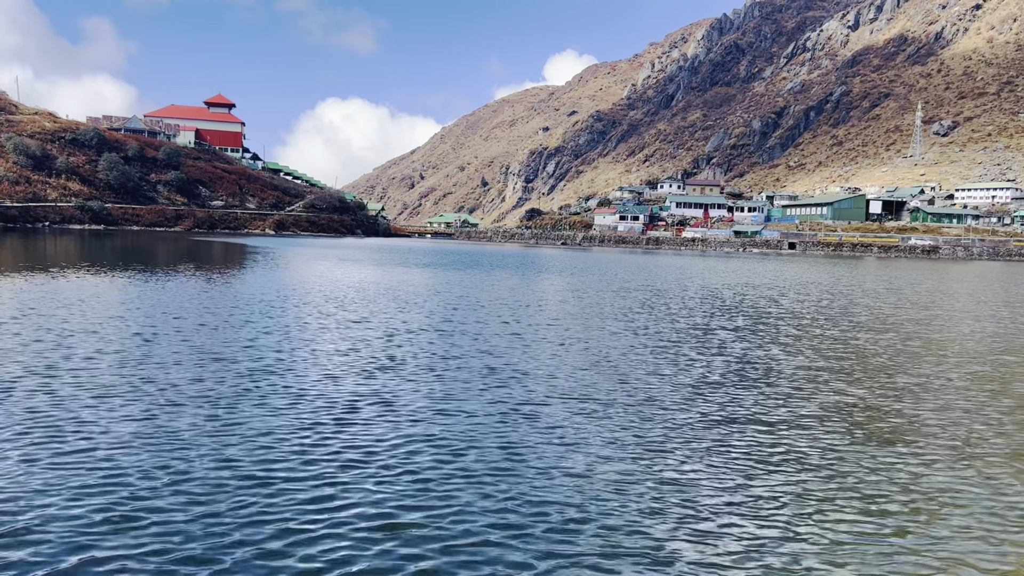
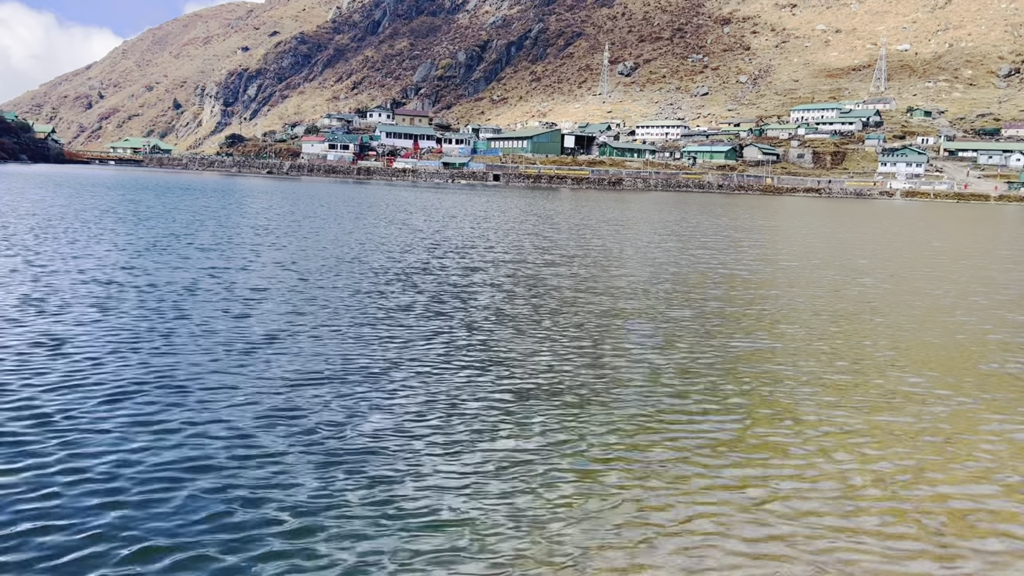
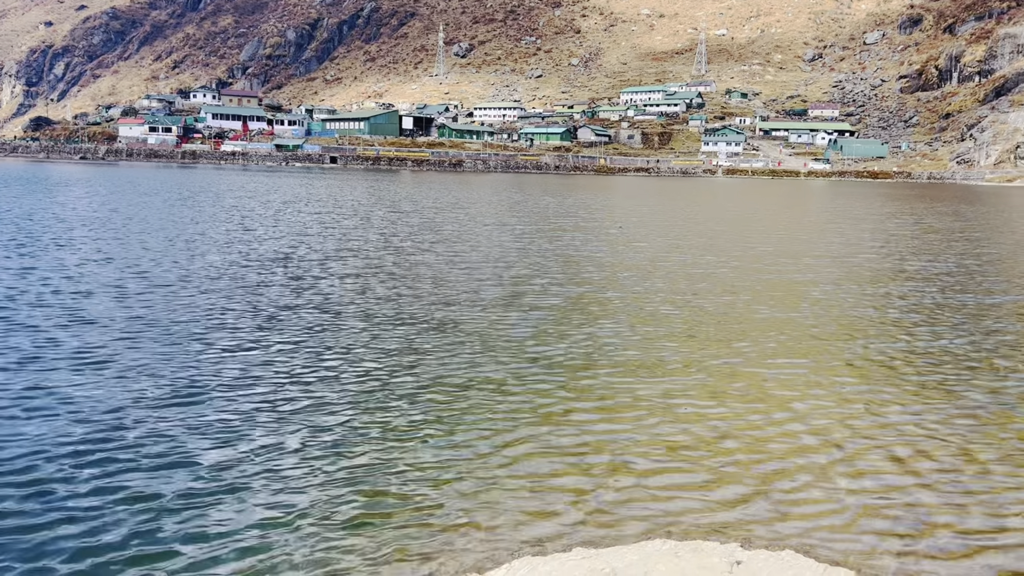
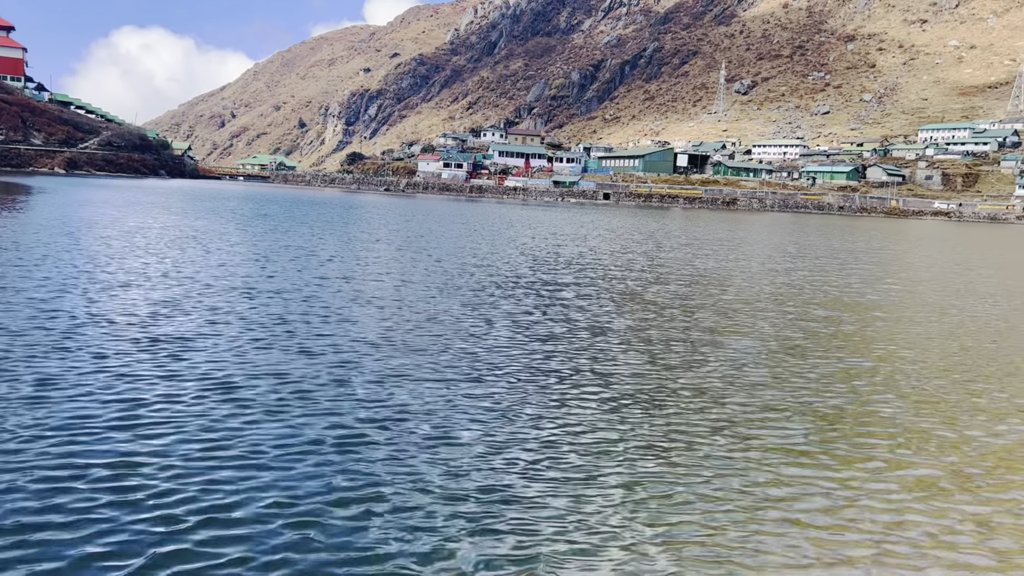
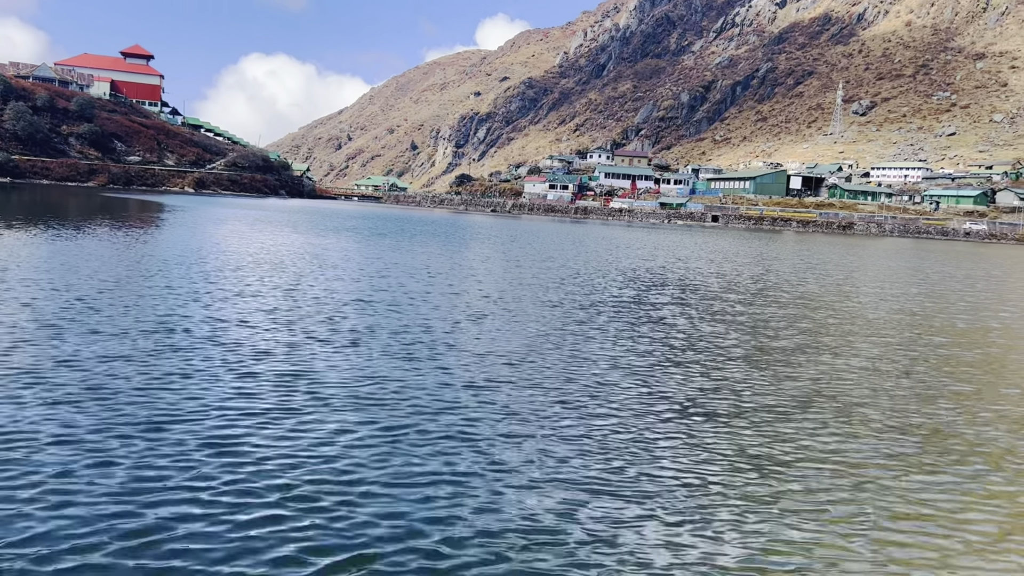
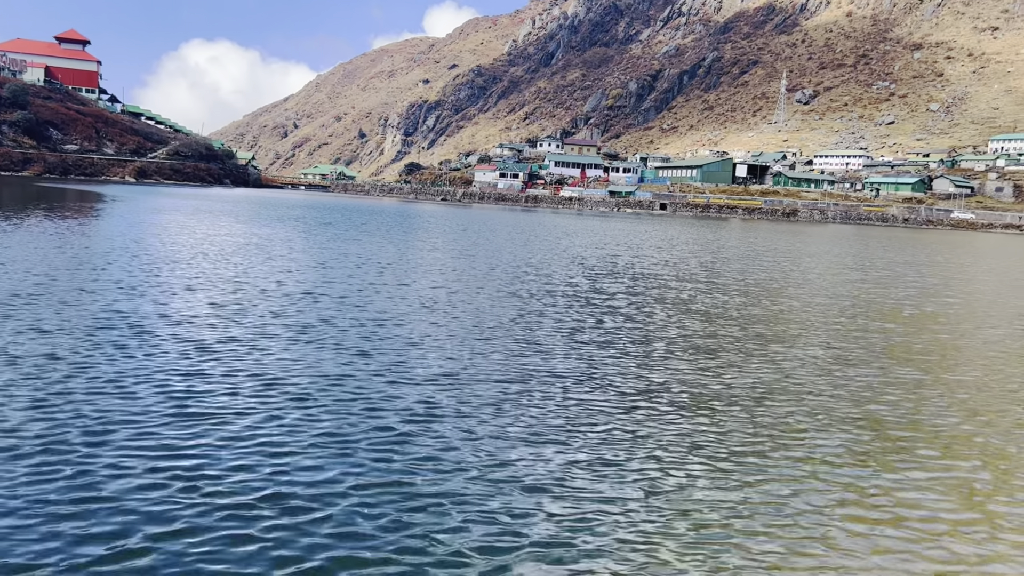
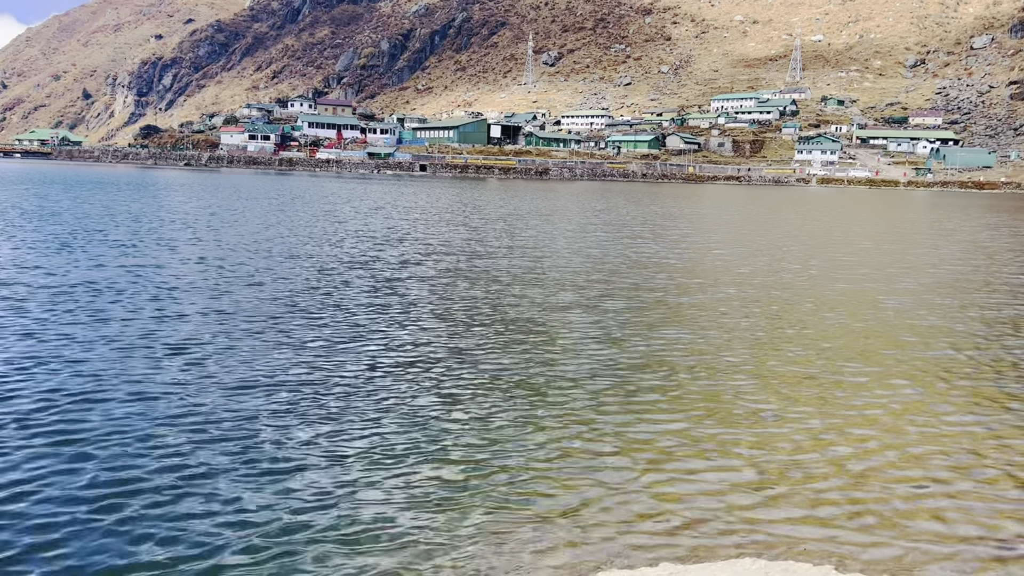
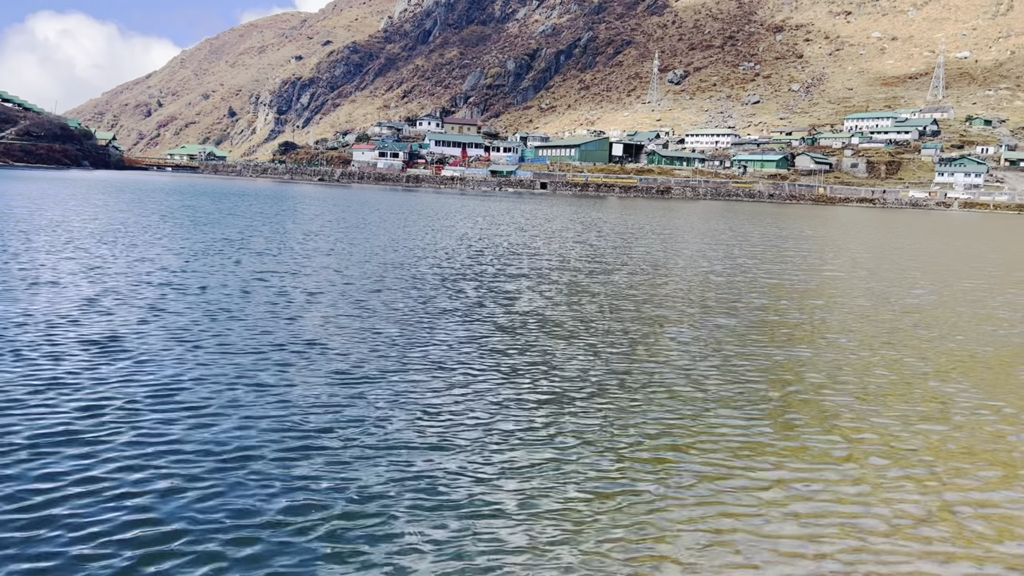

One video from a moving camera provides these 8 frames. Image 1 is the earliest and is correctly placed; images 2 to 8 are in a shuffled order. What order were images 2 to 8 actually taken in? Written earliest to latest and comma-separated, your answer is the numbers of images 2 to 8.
5, 6, 4, 8, 2, 7, 3
